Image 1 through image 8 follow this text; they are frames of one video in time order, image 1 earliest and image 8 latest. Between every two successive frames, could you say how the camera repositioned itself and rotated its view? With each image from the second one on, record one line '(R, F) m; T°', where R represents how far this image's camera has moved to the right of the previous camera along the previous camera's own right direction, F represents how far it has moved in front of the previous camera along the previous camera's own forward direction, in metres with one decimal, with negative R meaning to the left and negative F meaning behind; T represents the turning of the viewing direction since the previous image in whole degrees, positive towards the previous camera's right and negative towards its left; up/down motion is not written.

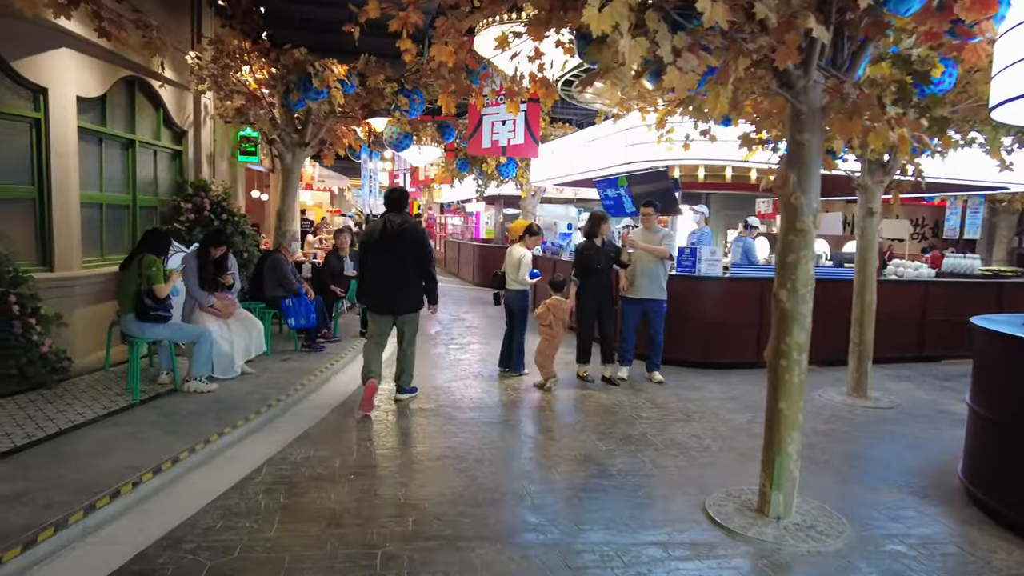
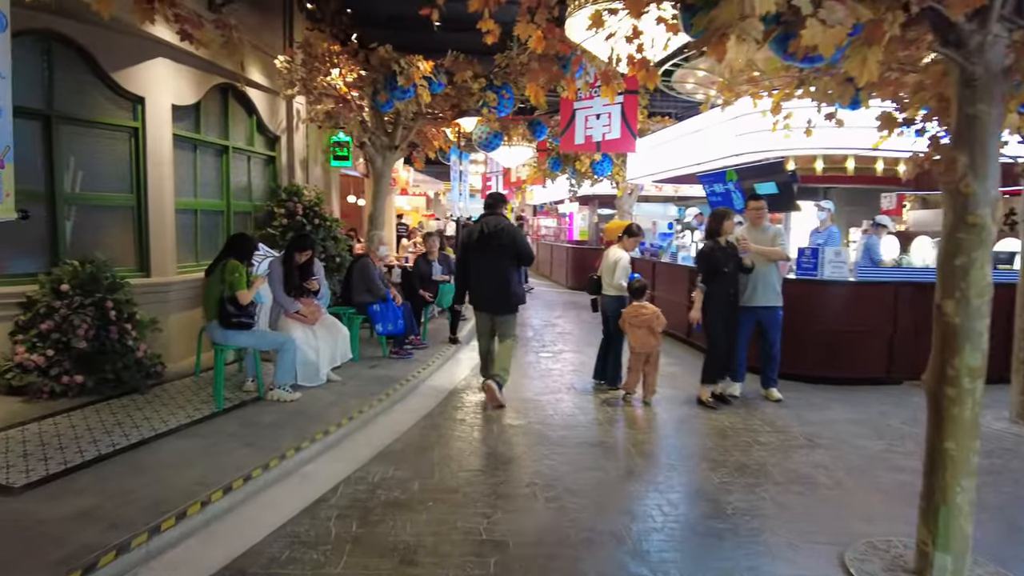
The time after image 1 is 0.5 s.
(0.0, +0.5) m; -8°
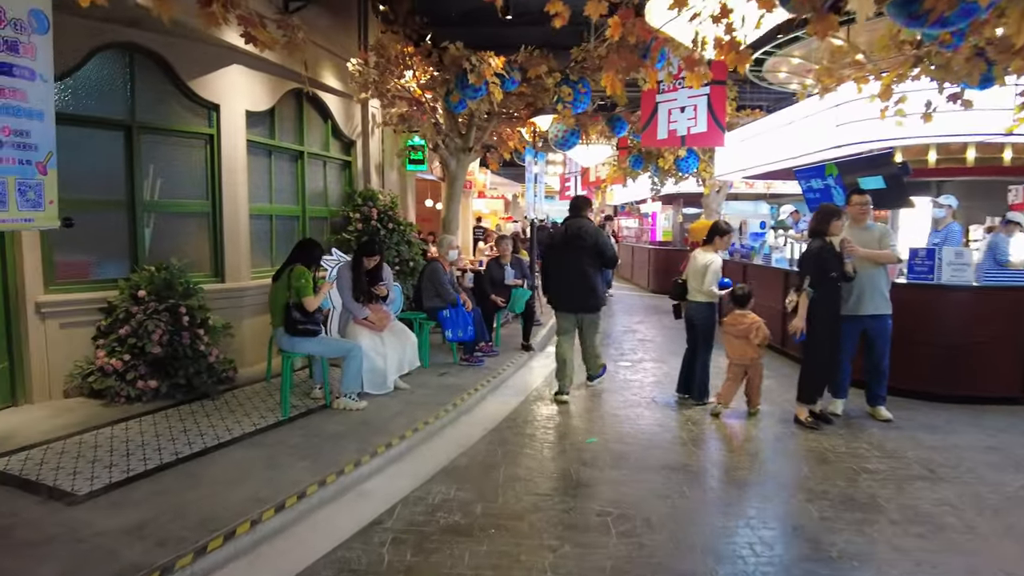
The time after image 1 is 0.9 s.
(+0.1, +0.4) m; -7°
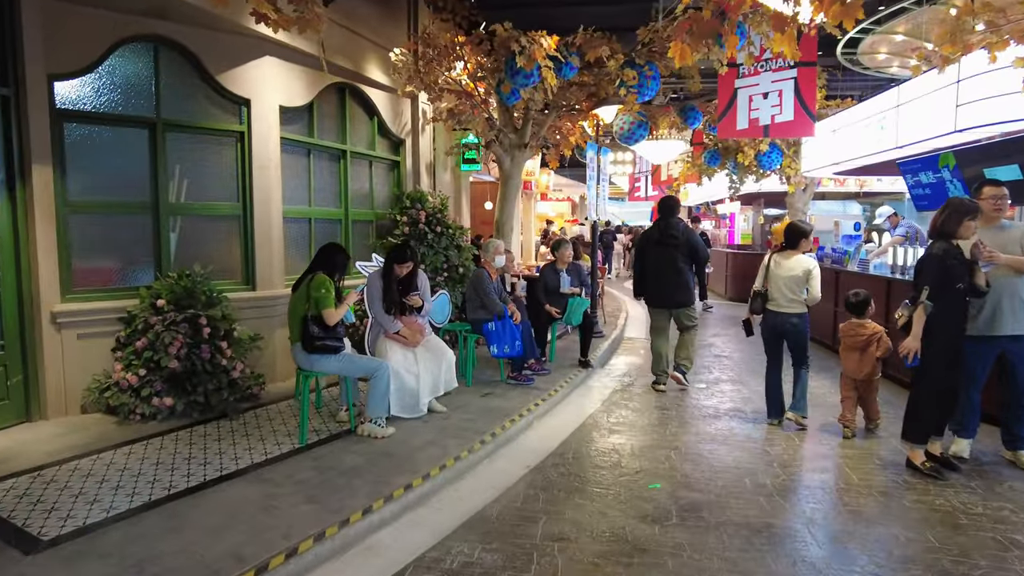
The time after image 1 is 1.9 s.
(+0.2, +0.8) m; -6°
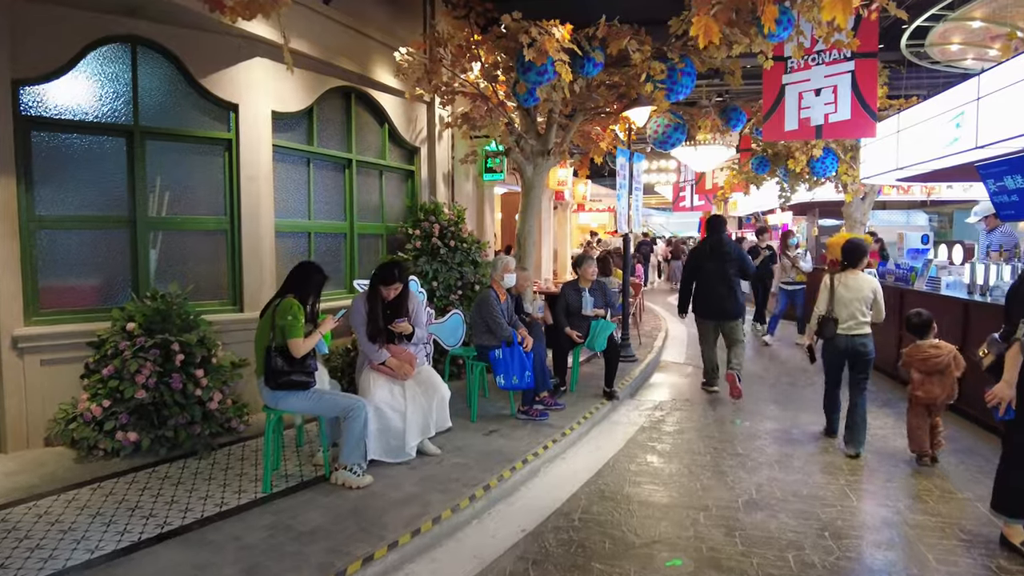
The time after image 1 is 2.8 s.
(+0.3, +0.8) m; -4°
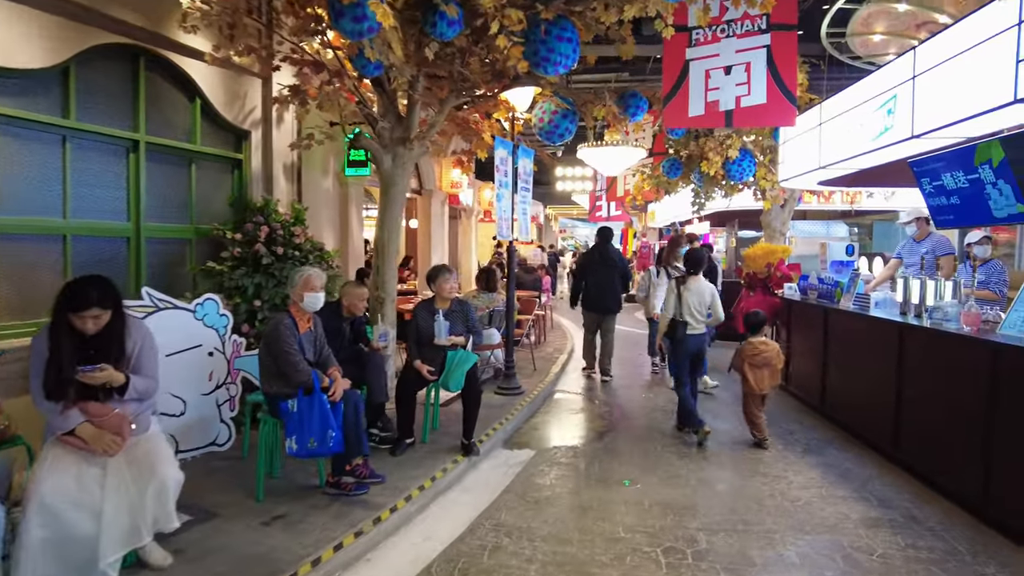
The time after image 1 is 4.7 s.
(+0.9, +1.5) m; +6°
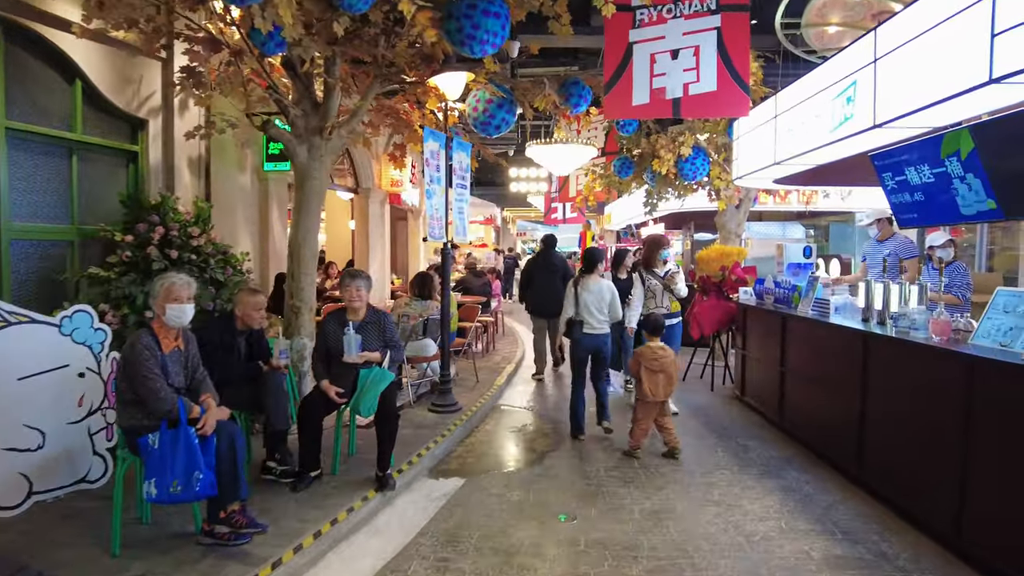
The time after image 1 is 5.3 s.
(+0.3, +0.6) m; +3°
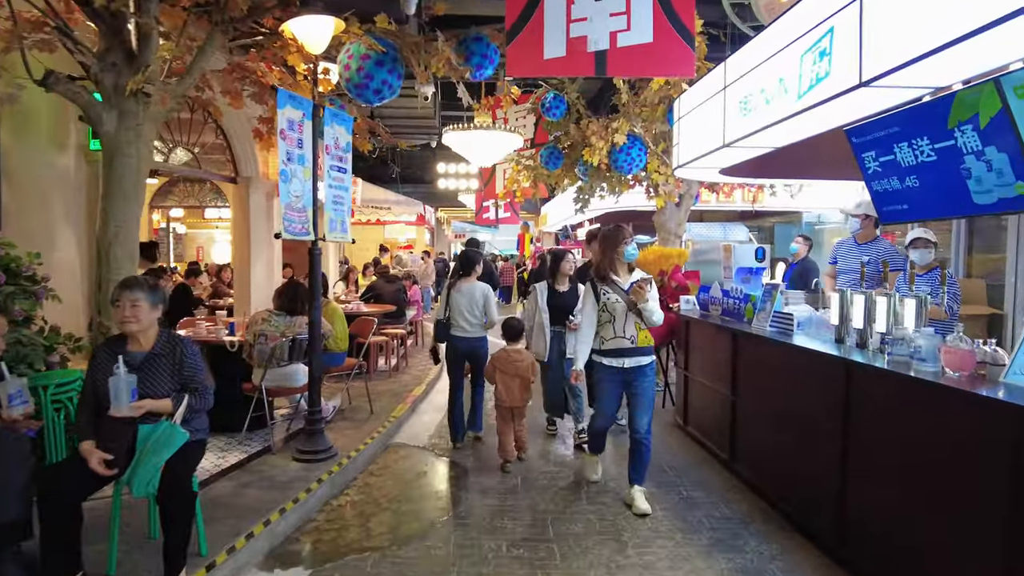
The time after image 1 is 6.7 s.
(+0.4, +1.3) m; +5°
